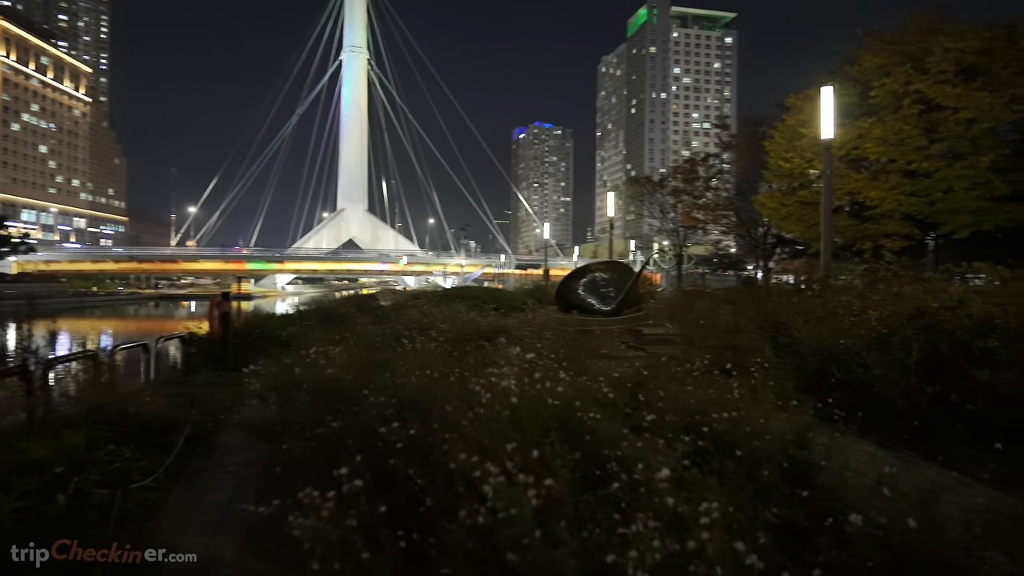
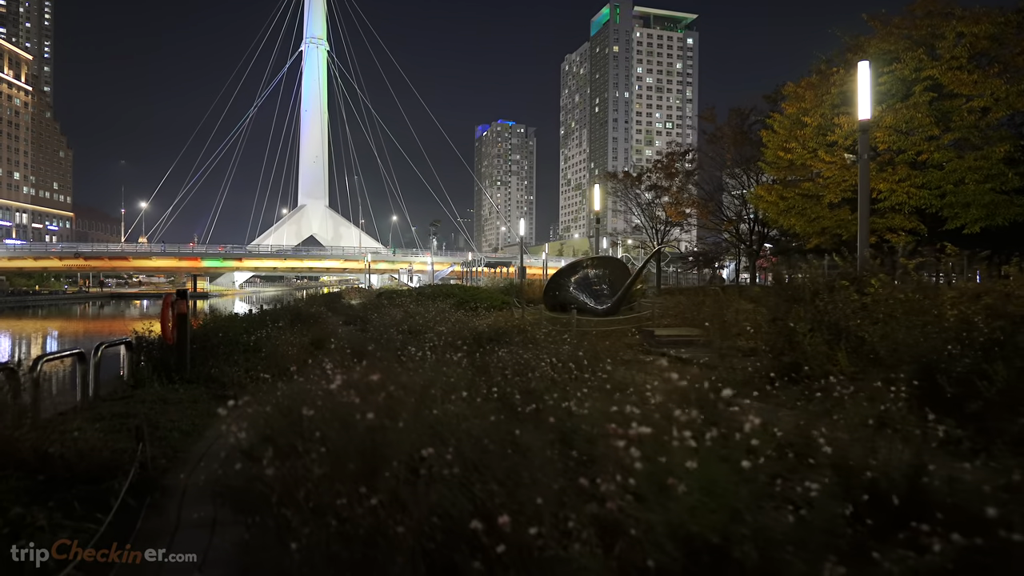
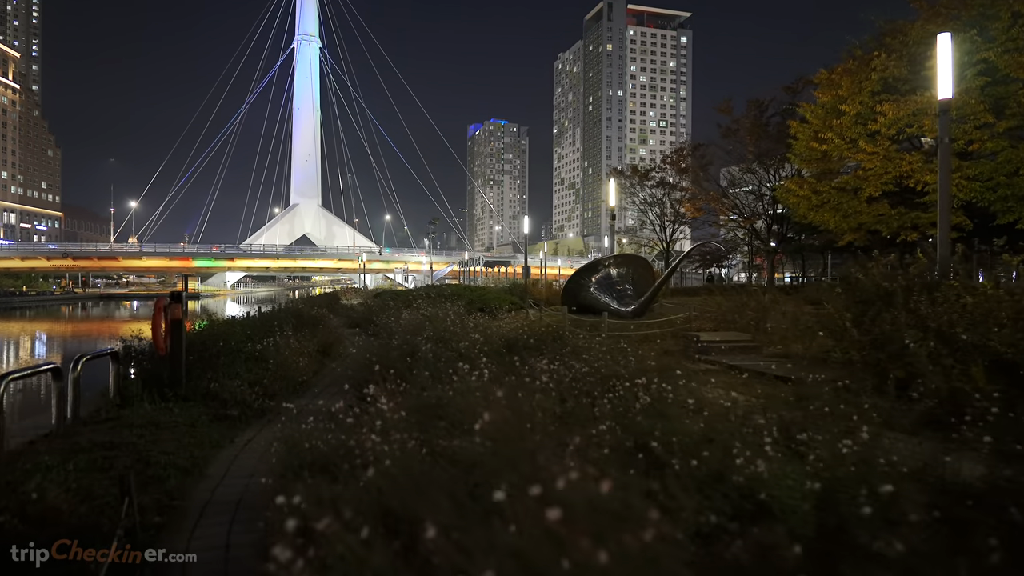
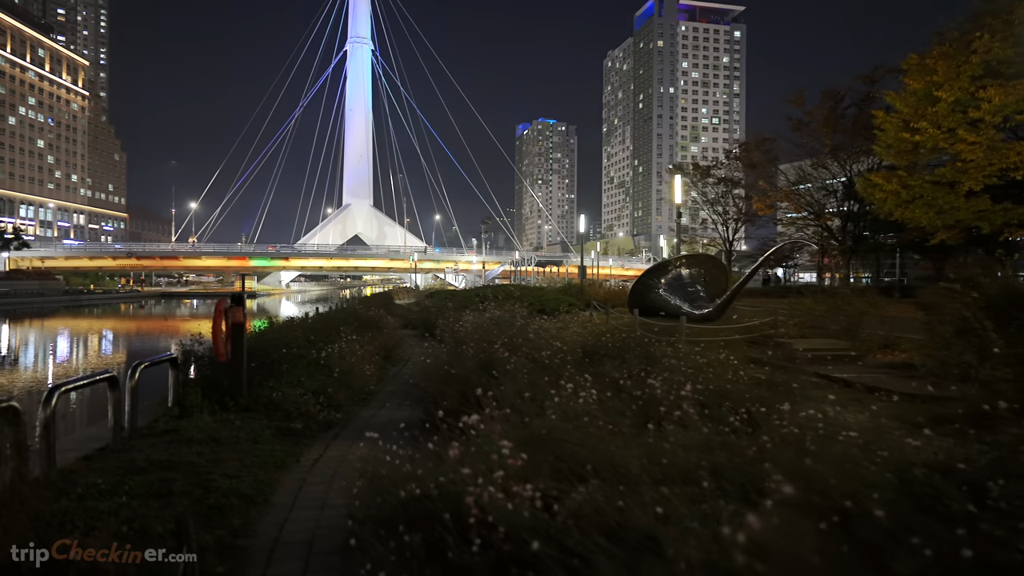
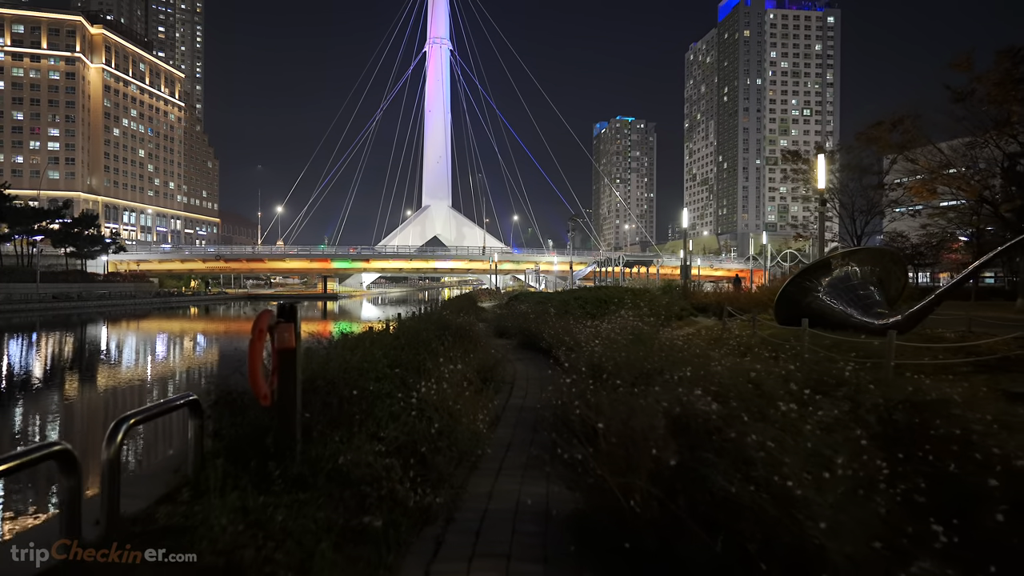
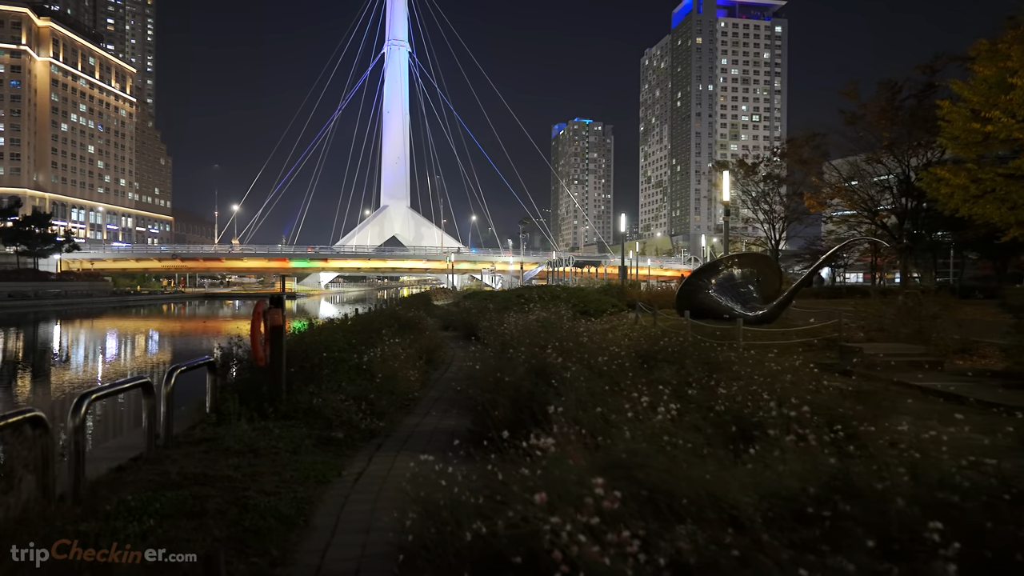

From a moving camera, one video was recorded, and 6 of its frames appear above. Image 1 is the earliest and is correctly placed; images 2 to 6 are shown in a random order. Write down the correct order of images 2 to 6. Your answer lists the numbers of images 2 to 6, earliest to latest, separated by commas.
2, 3, 4, 6, 5
